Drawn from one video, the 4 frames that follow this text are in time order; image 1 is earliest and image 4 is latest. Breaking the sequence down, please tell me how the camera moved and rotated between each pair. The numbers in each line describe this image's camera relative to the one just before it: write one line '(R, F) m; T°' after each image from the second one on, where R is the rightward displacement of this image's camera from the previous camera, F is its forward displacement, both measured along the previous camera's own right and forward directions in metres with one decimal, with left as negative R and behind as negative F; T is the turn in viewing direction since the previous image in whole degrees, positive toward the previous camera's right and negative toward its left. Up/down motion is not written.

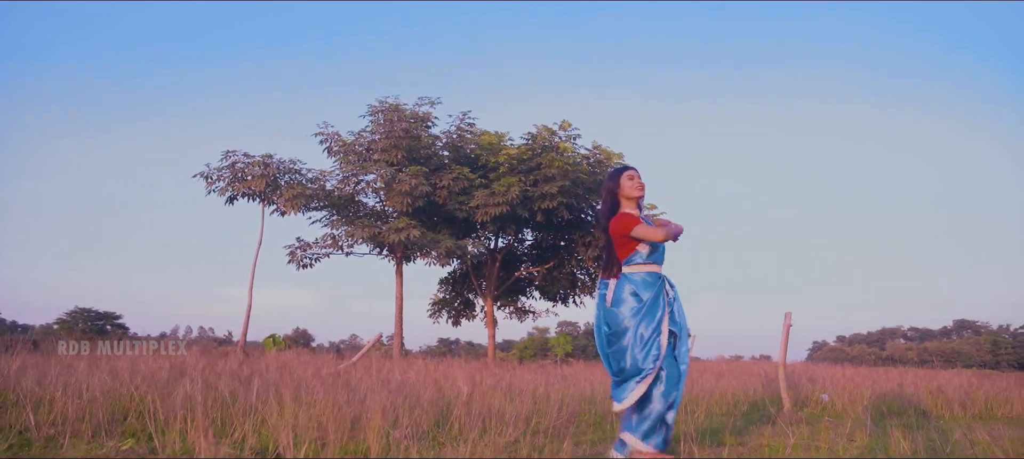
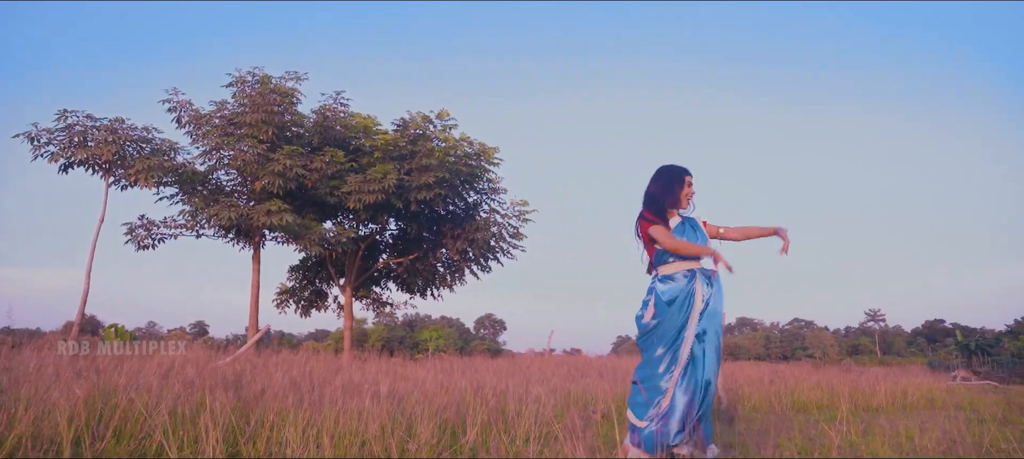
(+0.5, -1.5) m; +10°
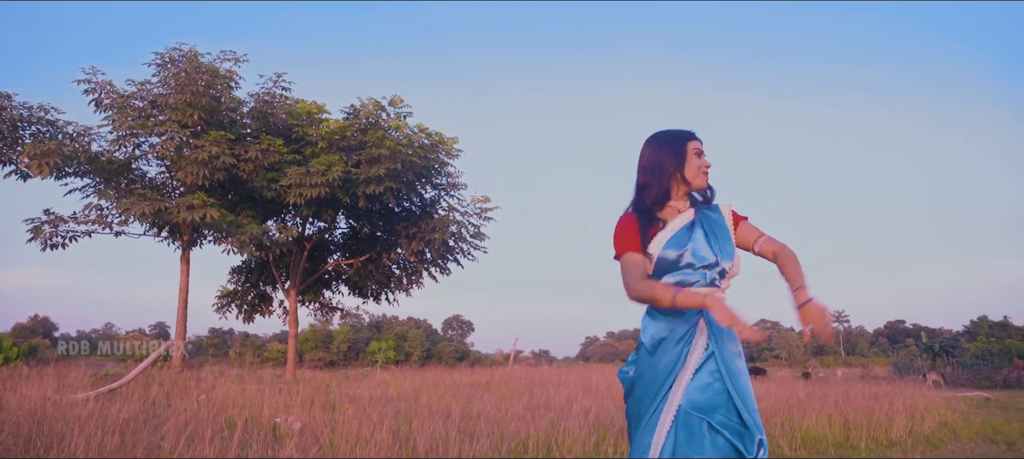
(0.0, +0.4) m; +2°
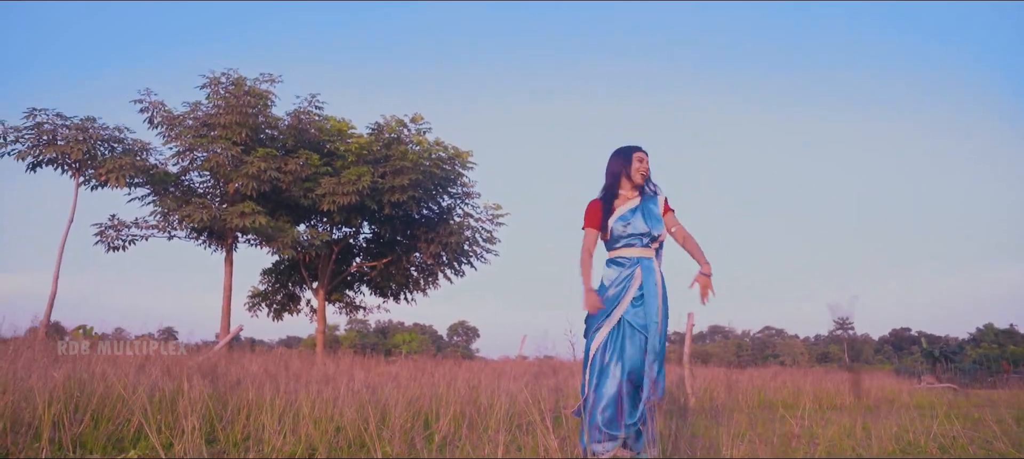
(0.0, -0.4) m; 0°
